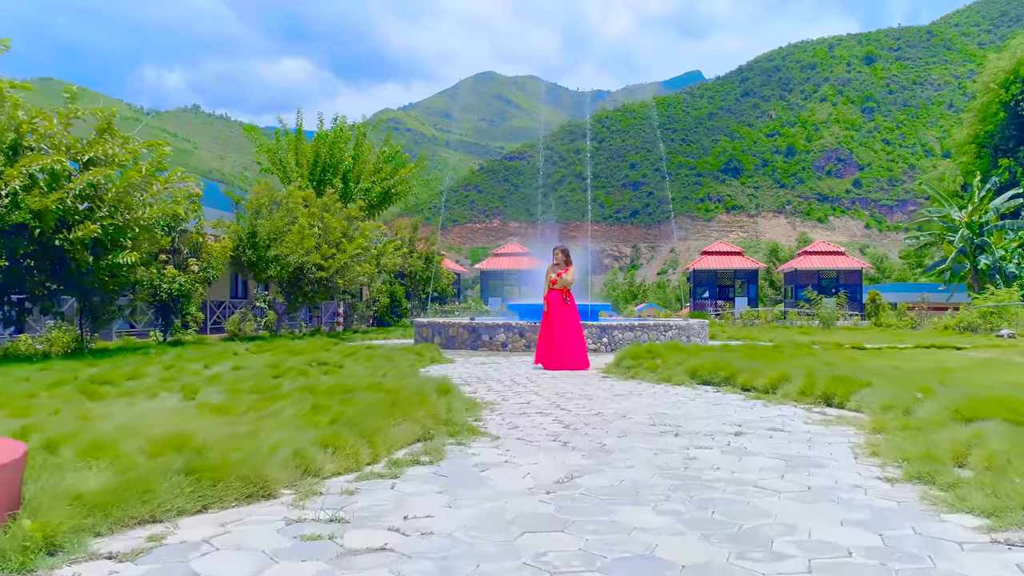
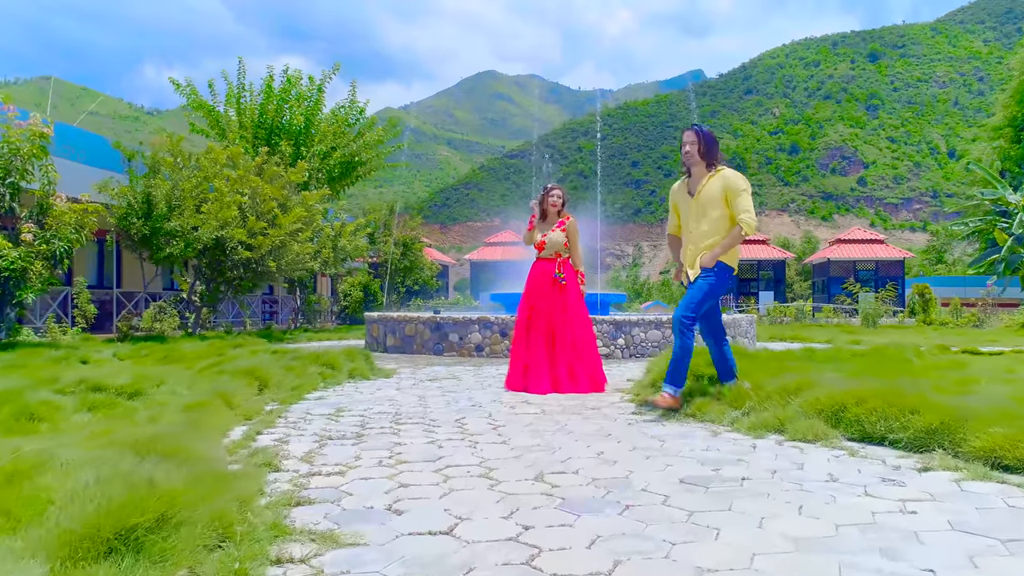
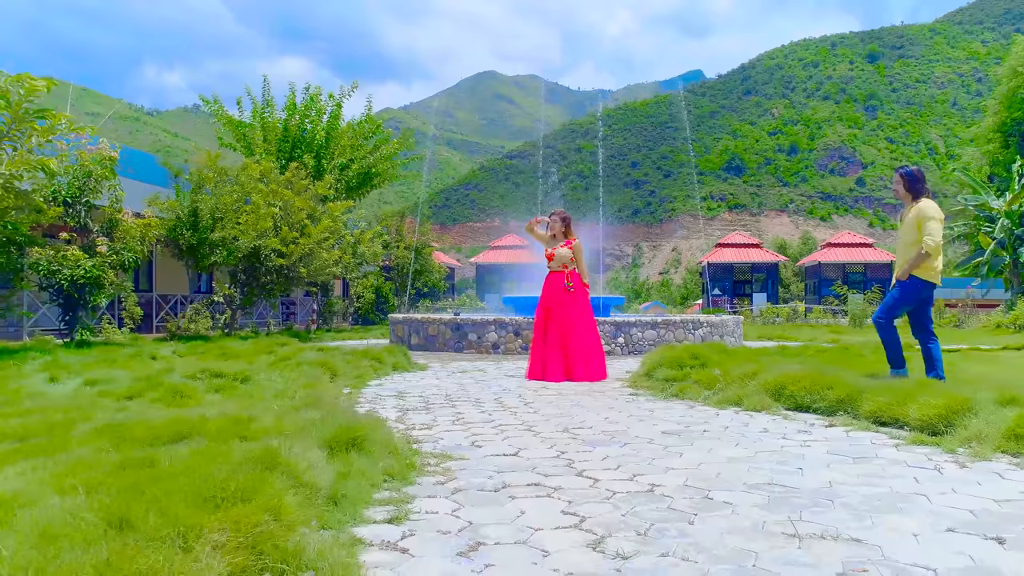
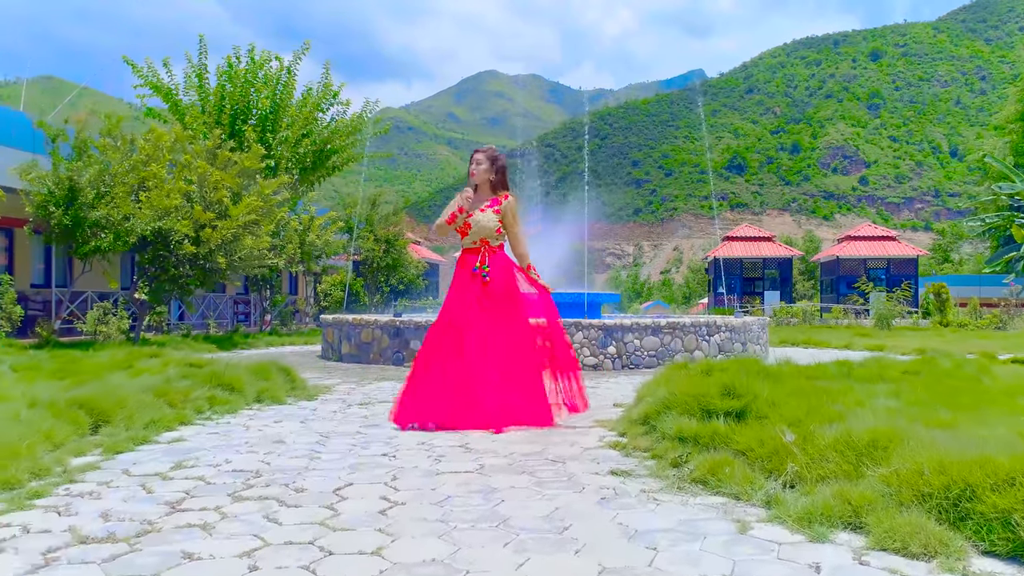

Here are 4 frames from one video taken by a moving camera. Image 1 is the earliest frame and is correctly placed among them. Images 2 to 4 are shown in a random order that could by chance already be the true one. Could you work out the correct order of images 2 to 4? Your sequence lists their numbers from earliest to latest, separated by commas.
3, 2, 4
